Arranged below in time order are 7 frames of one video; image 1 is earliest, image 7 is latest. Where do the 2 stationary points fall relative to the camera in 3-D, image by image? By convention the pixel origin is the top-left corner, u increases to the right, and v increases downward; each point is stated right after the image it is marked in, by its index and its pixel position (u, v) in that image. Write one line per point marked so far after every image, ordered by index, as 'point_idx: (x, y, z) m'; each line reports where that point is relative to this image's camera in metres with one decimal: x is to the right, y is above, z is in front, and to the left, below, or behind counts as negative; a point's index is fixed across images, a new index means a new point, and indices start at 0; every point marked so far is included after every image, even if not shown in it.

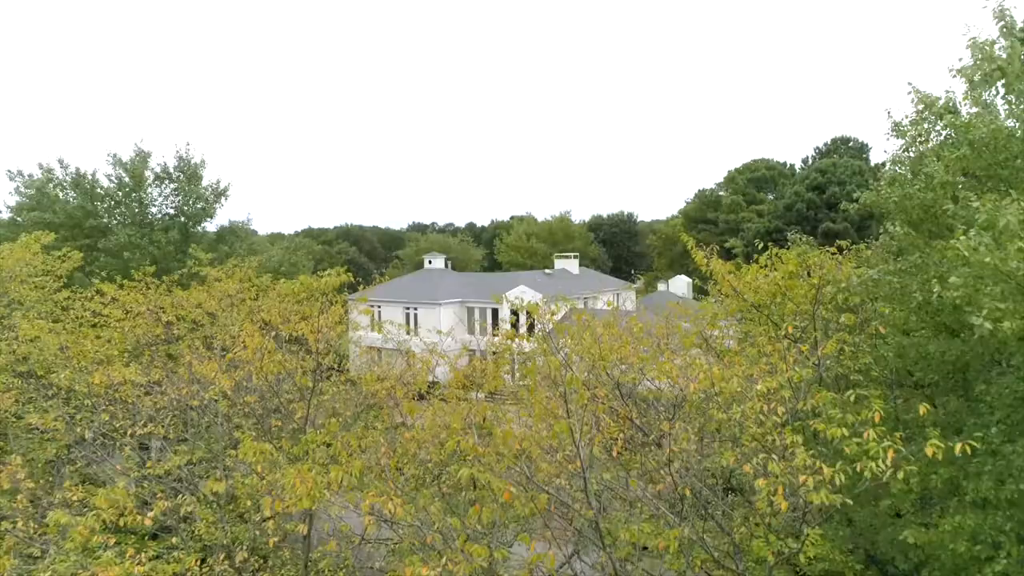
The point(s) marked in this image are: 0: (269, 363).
0: (-3.3, -1.1, +9.5) m
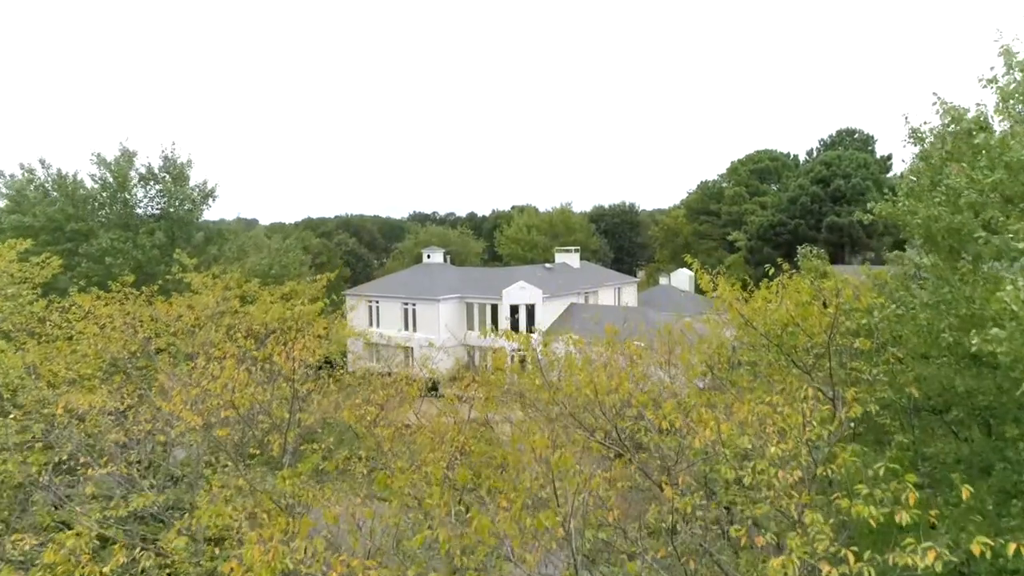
0: (-3.4, -1.4, +8.9) m
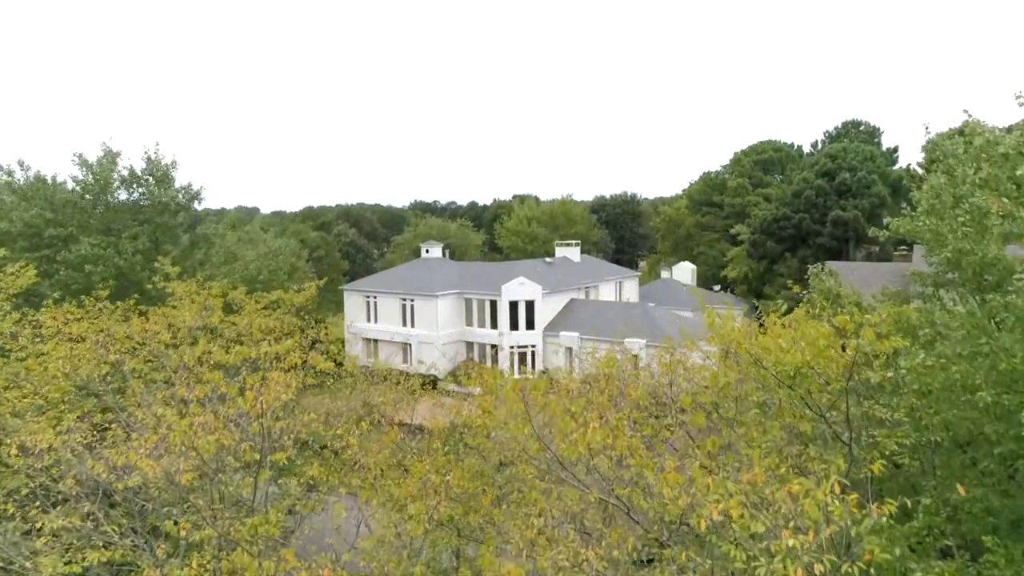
0: (-3.5, -1.8, +8.2) m
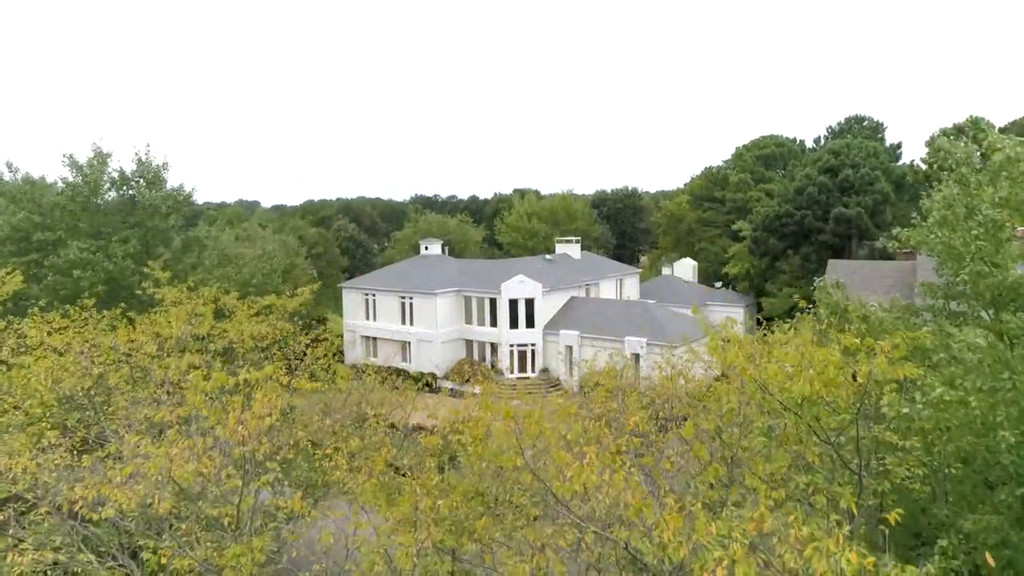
0: (-3.6, -2.0, +7.9) m
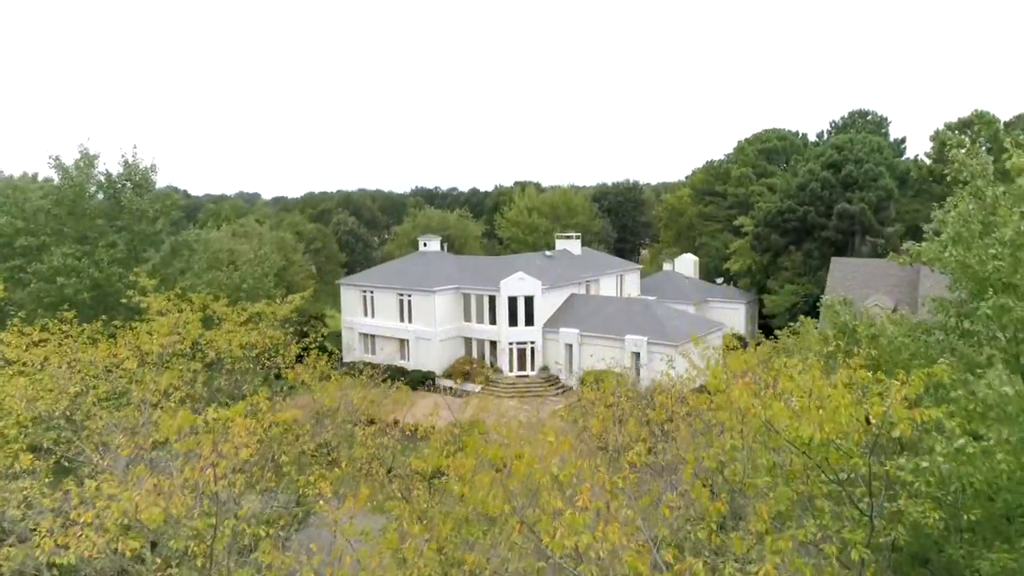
0: (-3.7, -2.3, +7.4) m
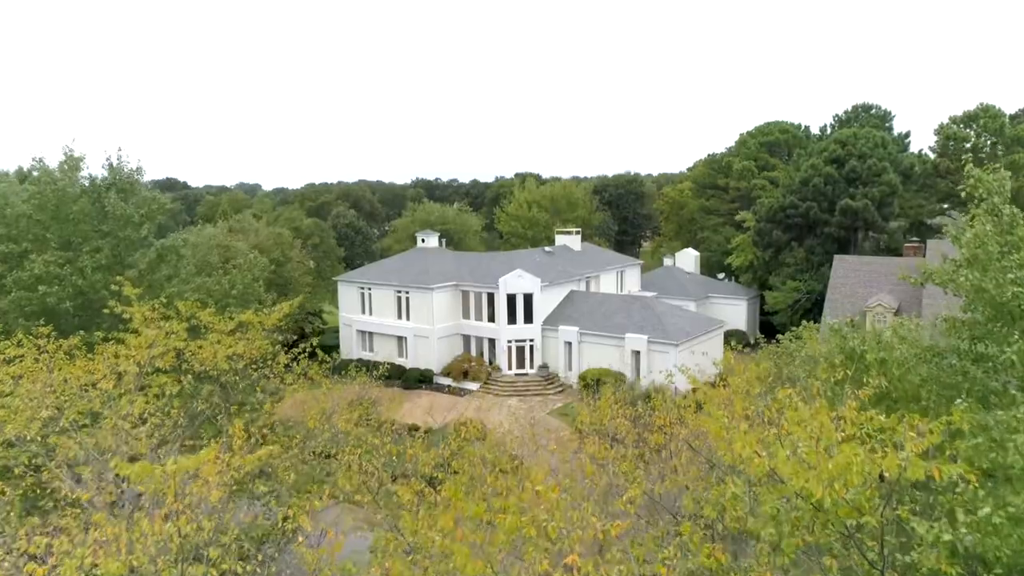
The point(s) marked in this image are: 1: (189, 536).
0: (-3.8, -2.6, +7.0) m
1: (-3.4, -2.5, +7.5) m
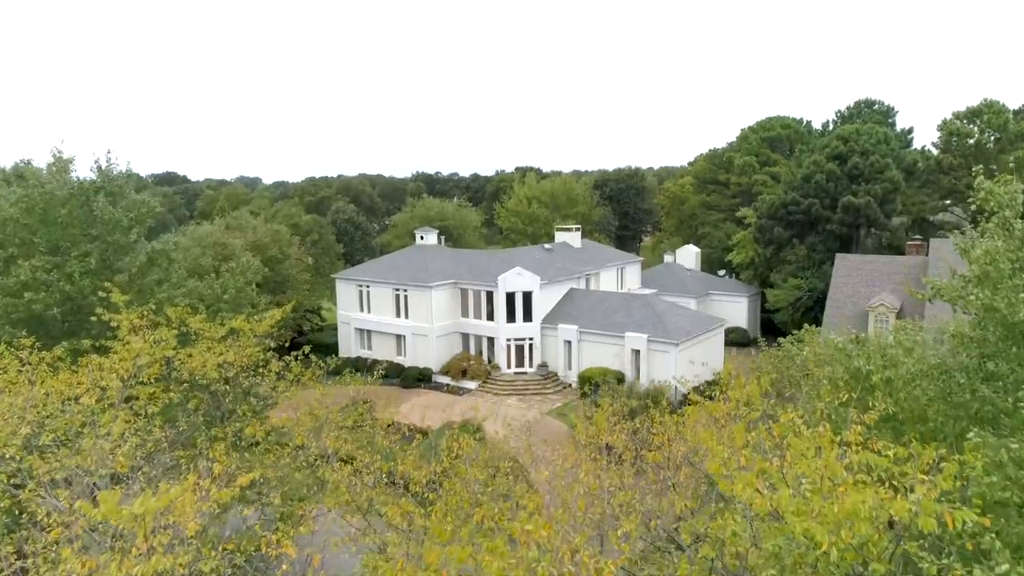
0: (-3.9, -2.9, +6.7) m
1: (-3.5, -2.8, +7.2) m
